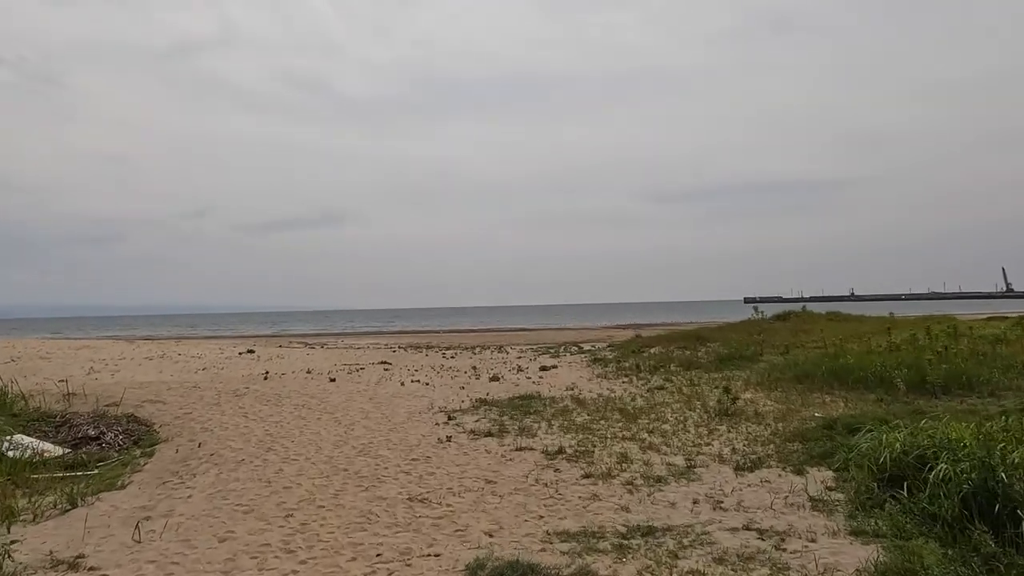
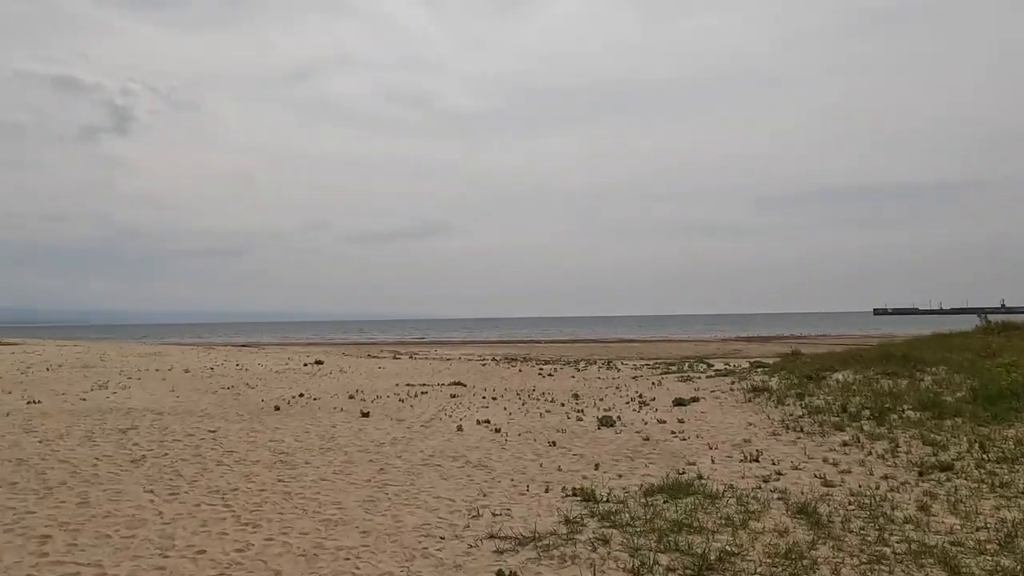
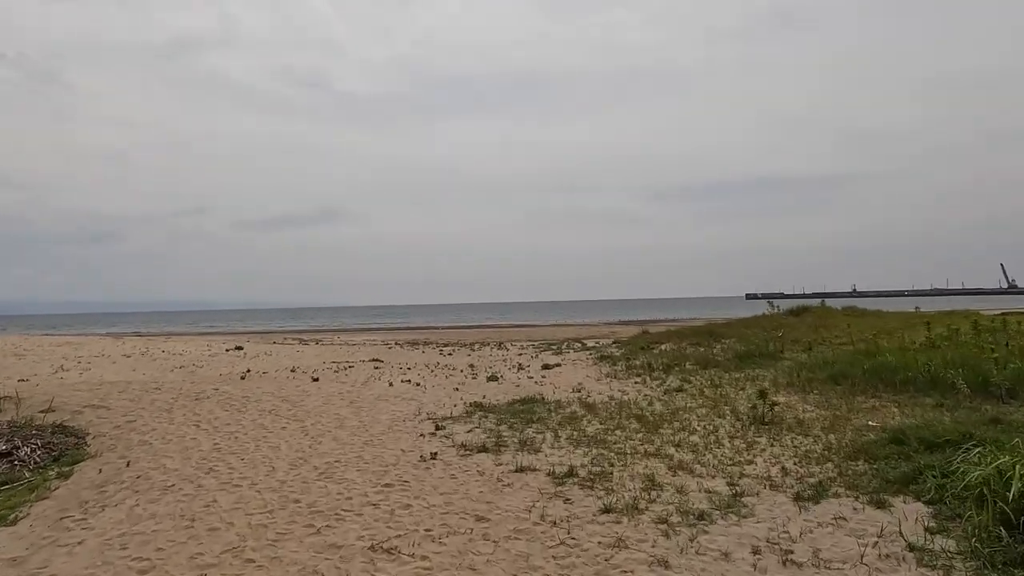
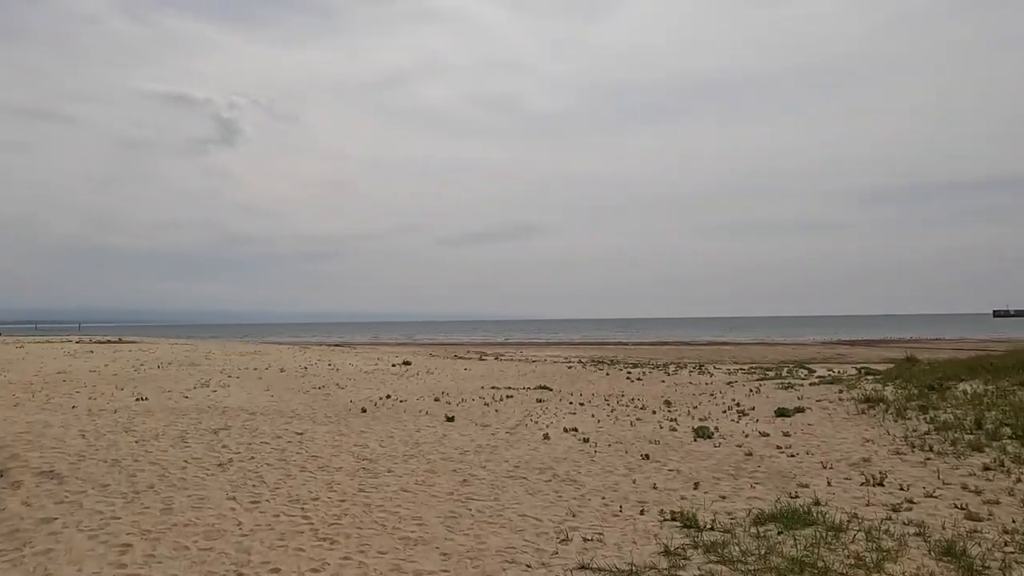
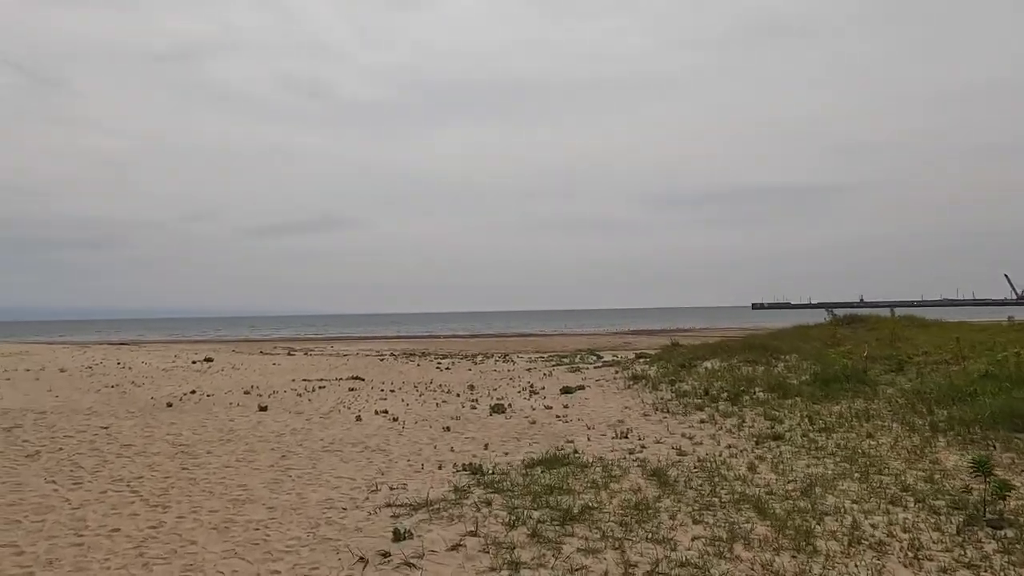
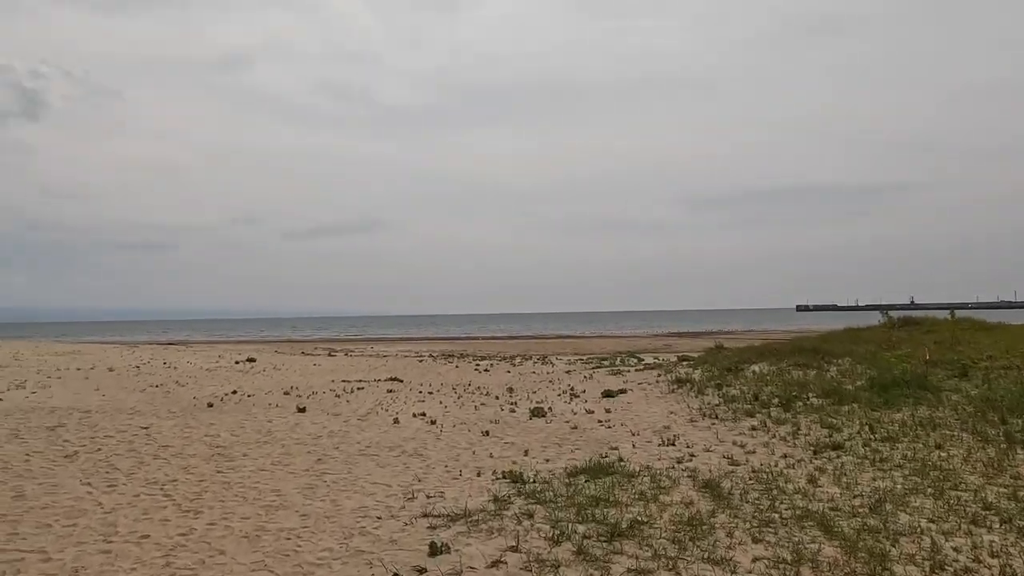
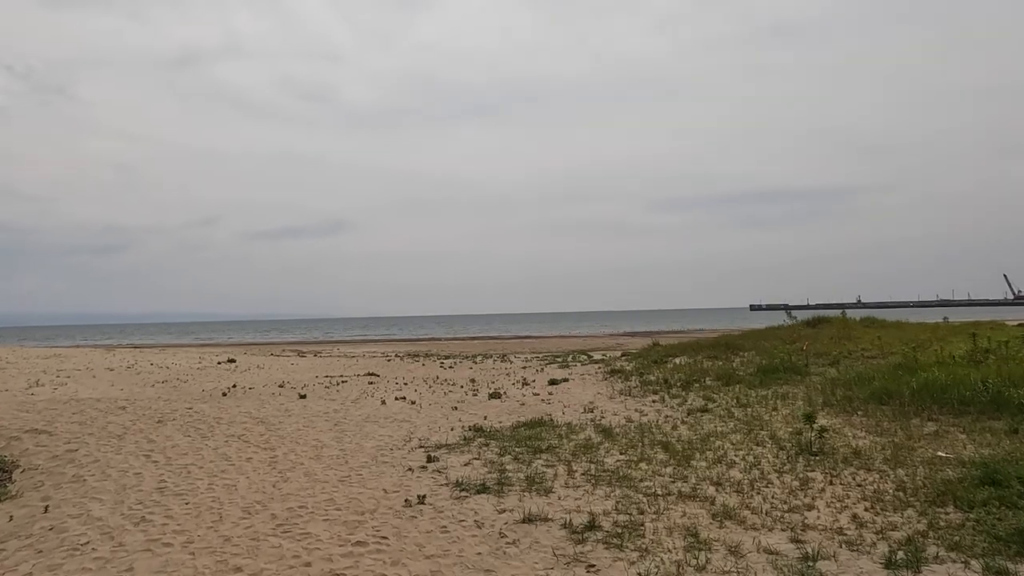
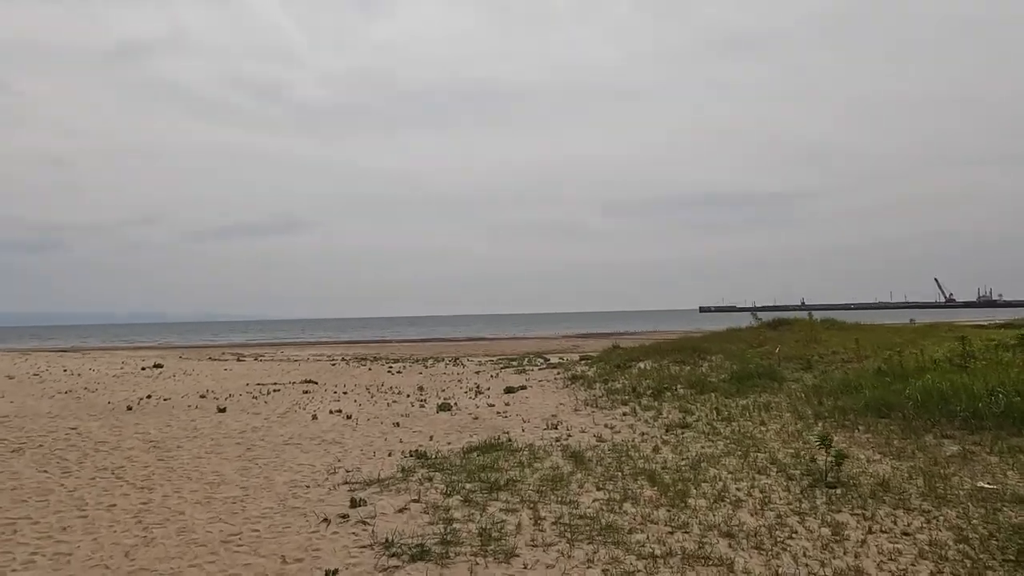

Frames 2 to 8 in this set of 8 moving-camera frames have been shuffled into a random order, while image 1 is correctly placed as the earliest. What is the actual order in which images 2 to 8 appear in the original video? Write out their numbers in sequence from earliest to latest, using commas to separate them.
3, 7, 8, 5, 6, 2, 4
